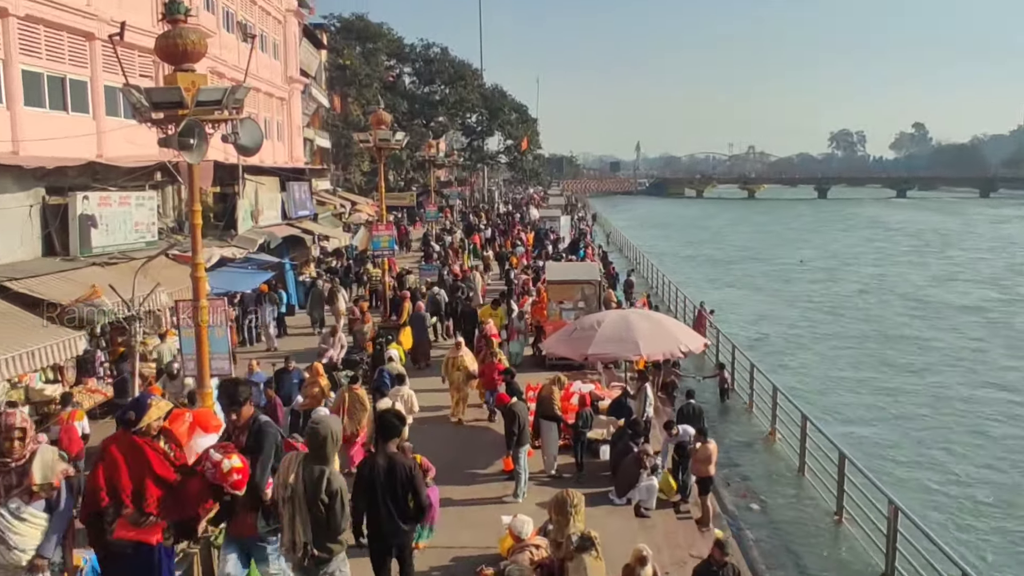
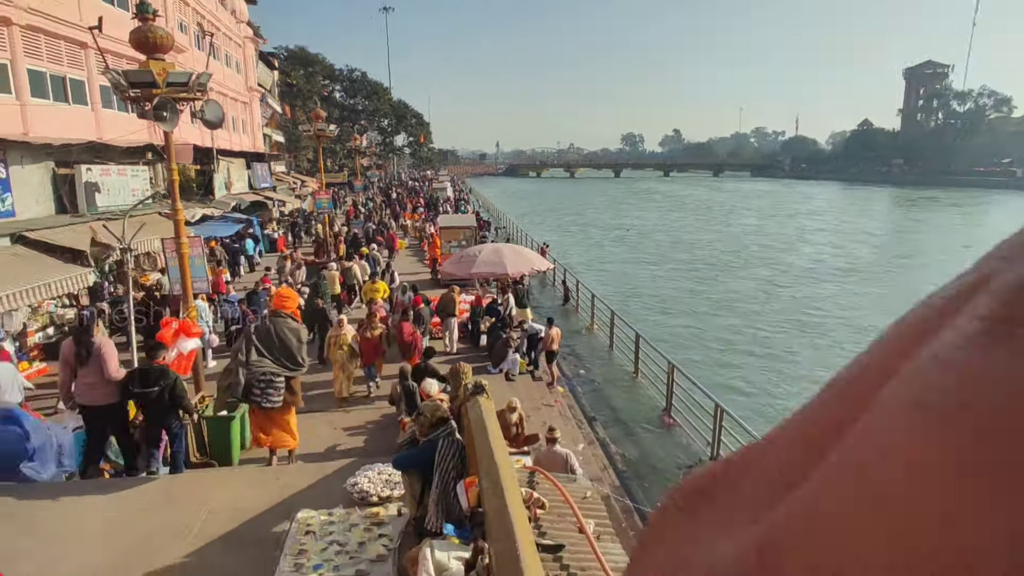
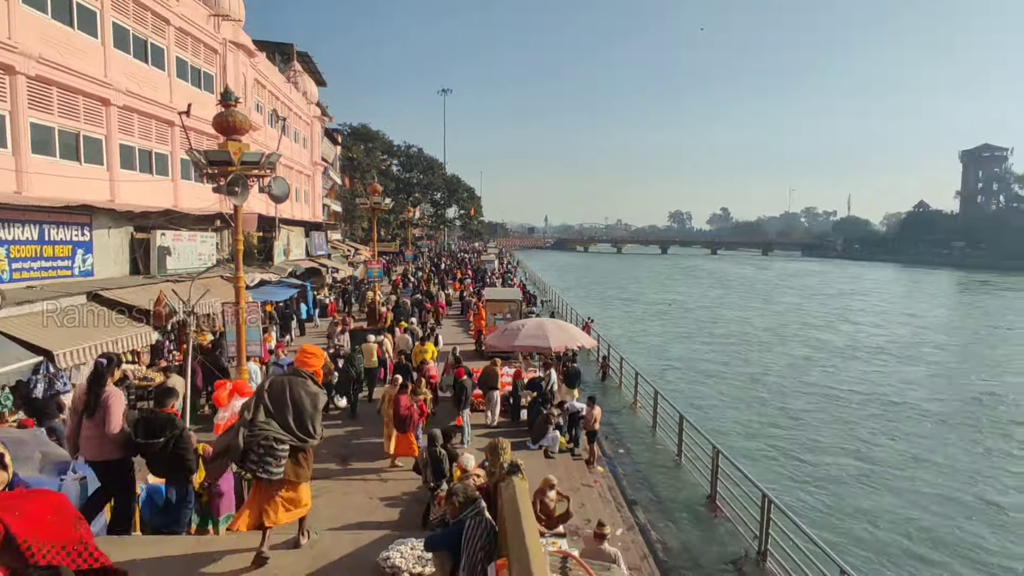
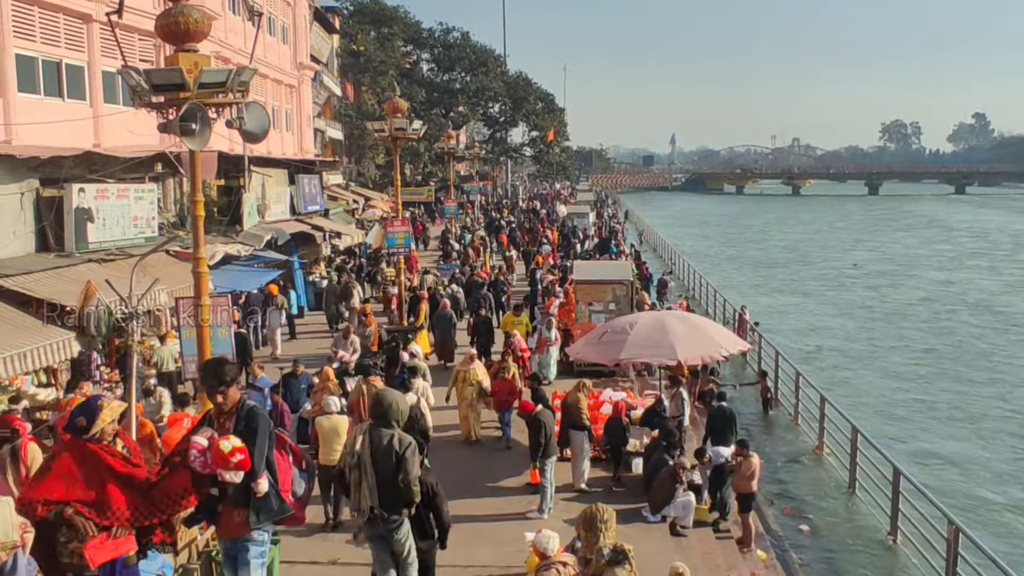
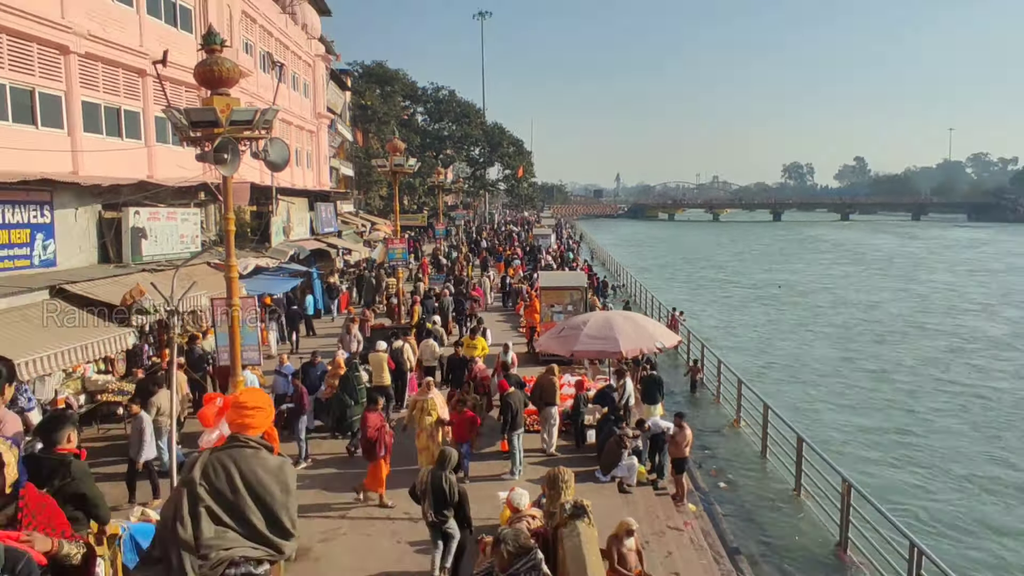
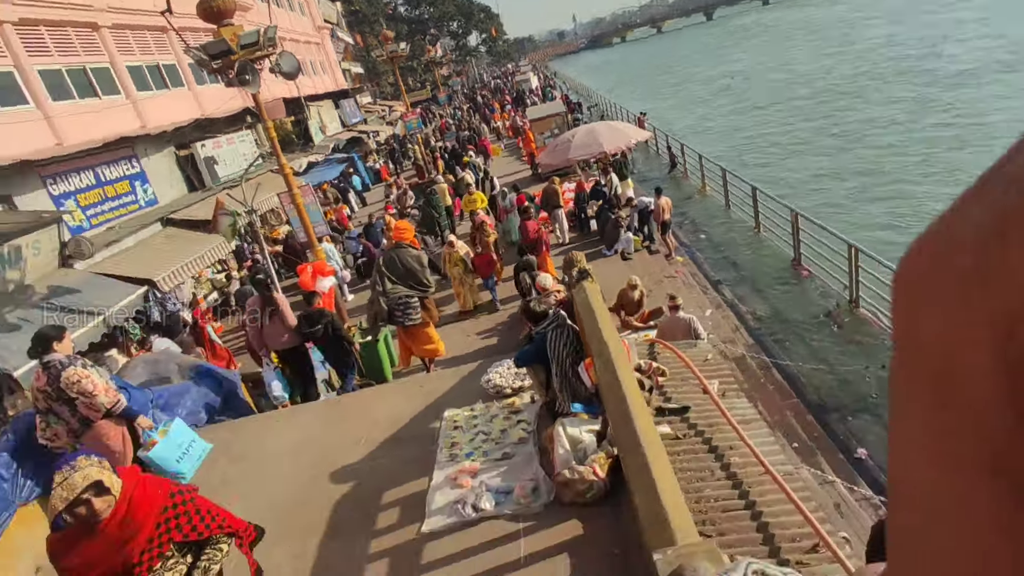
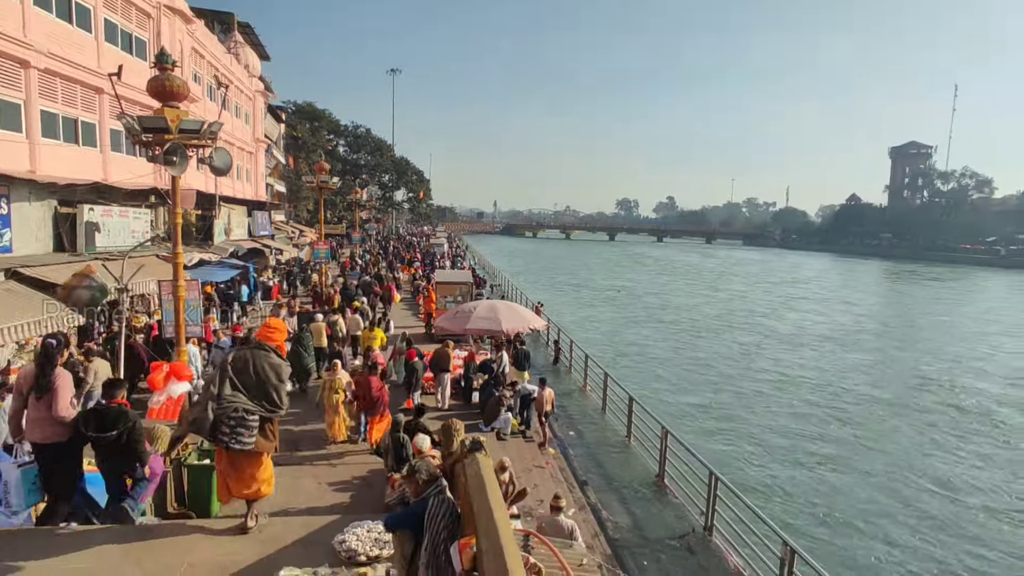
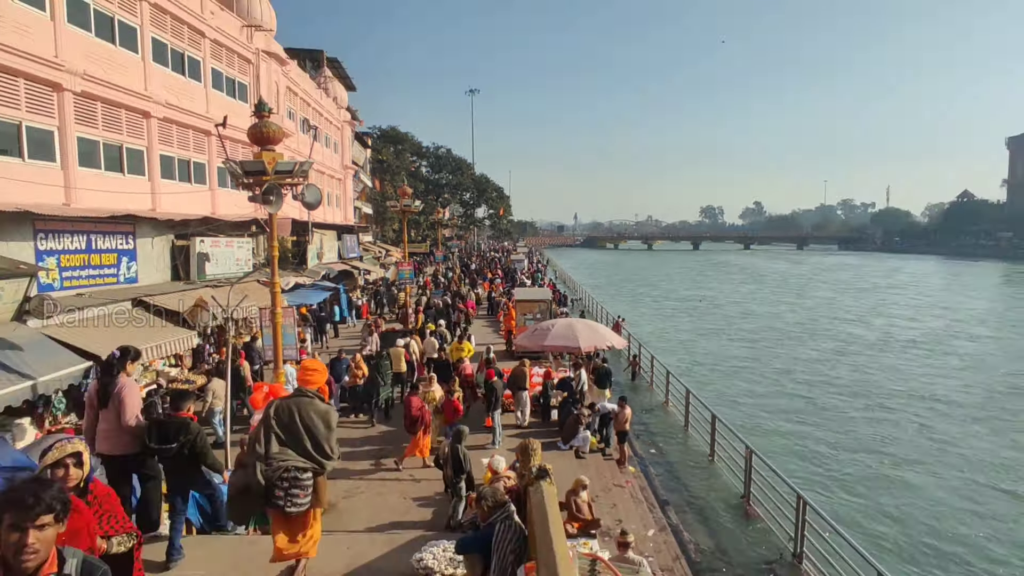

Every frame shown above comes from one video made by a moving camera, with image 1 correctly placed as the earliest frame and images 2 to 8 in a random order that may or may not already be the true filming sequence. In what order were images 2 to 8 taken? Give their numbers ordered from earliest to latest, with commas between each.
4, 5, 8, 3, 7, 2, 6
